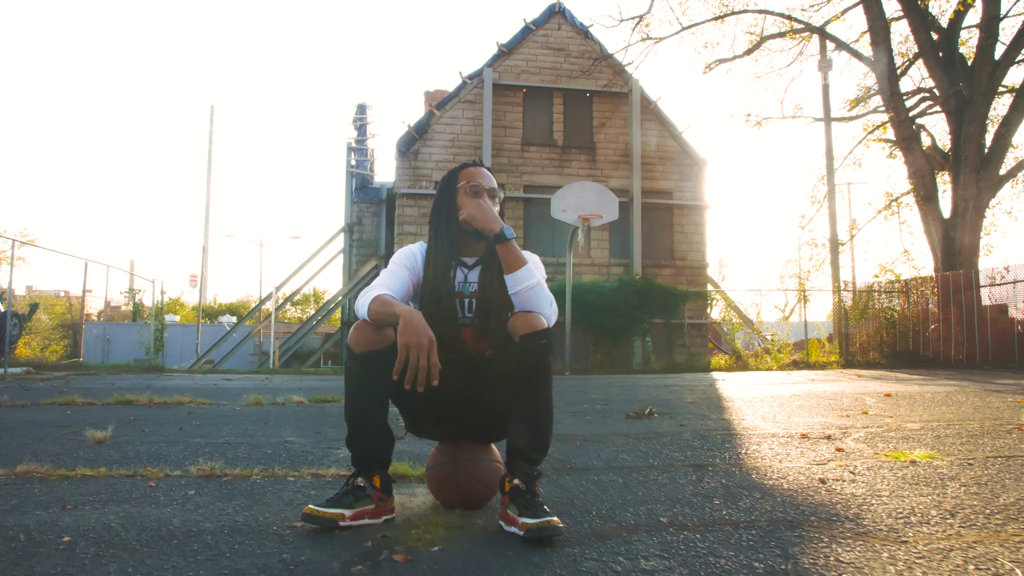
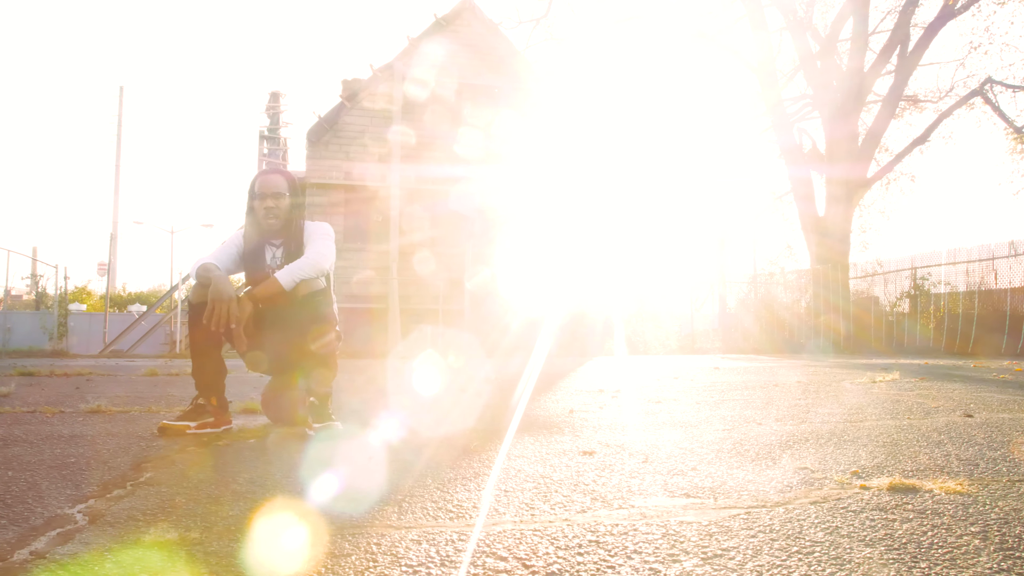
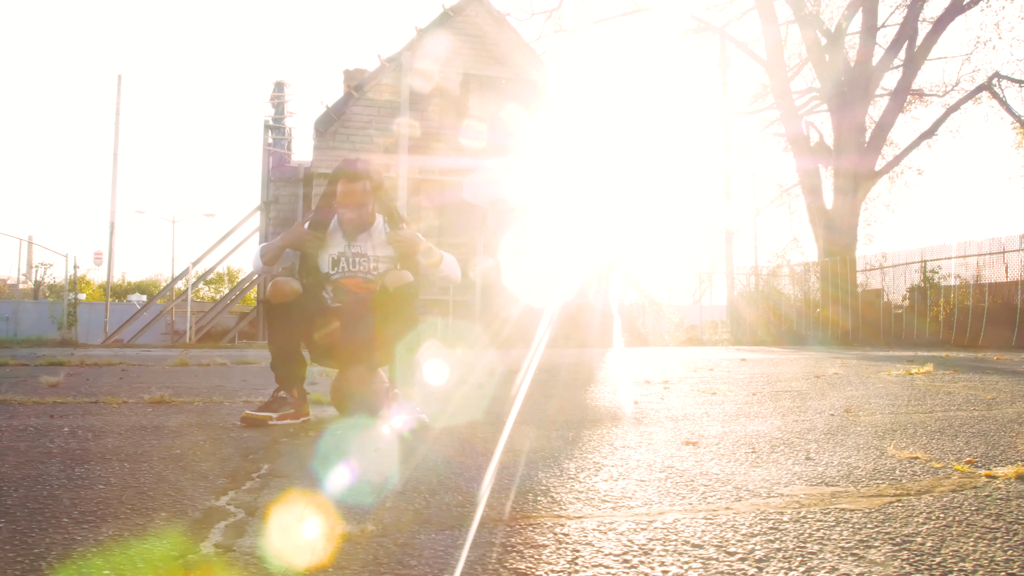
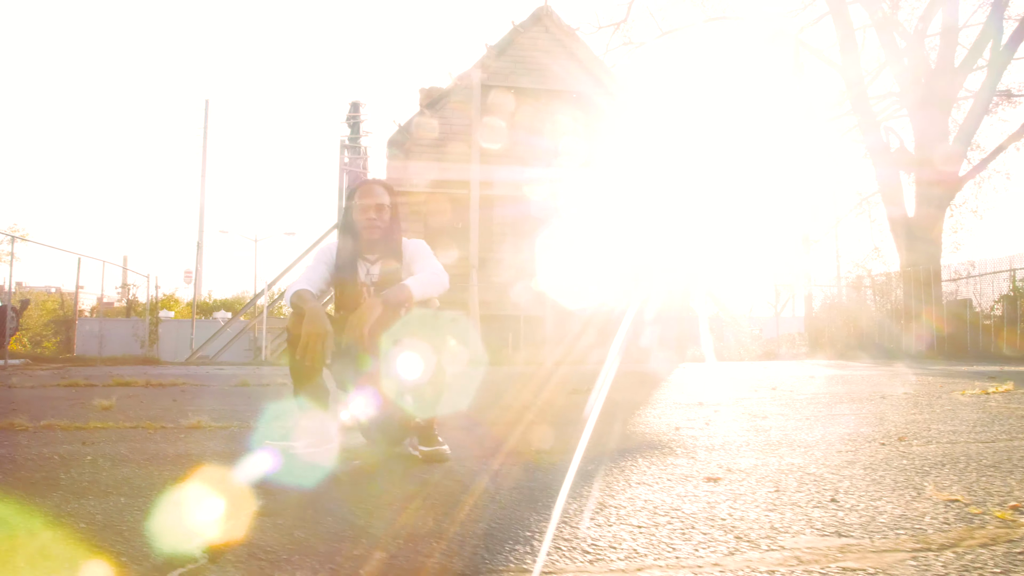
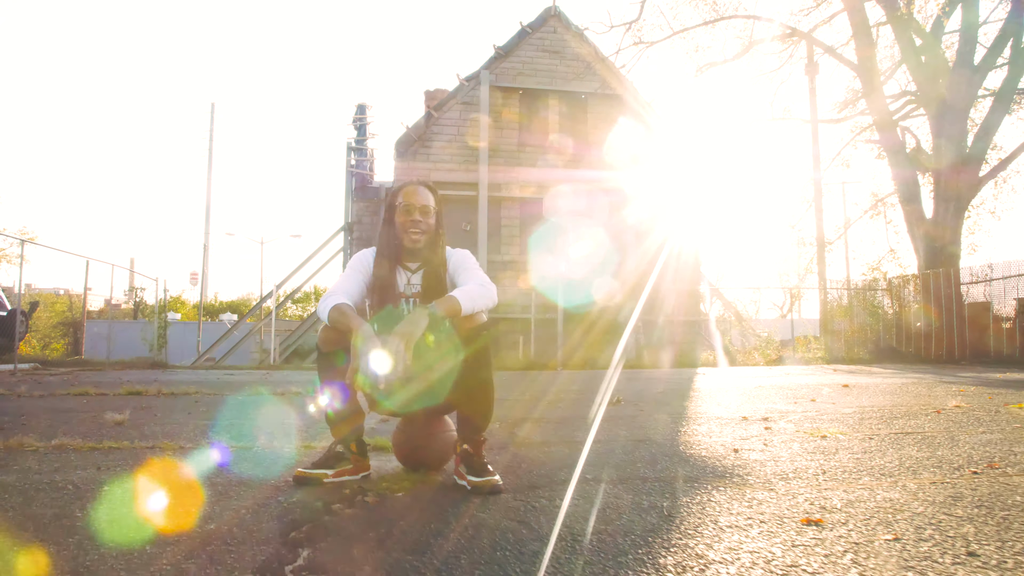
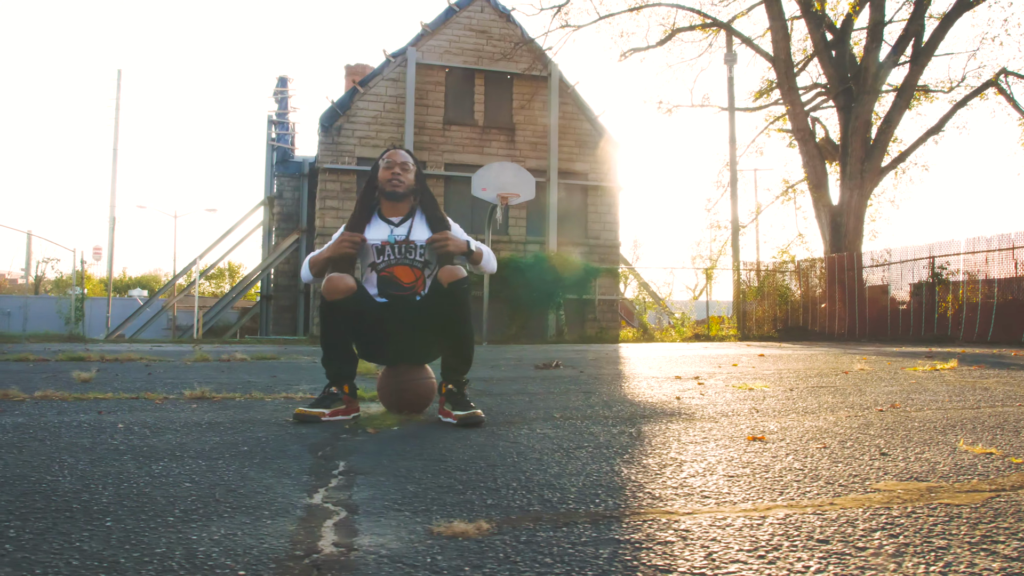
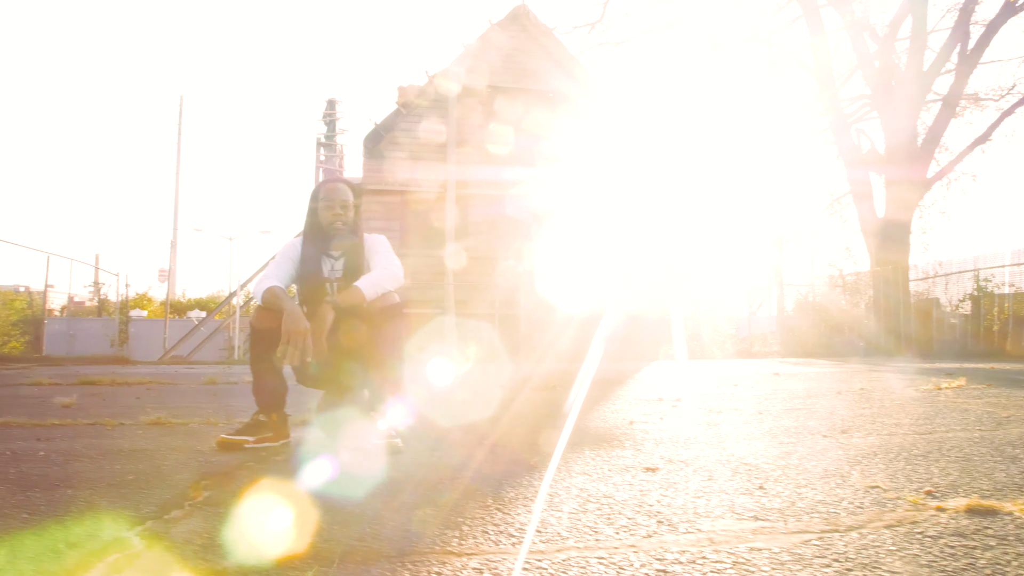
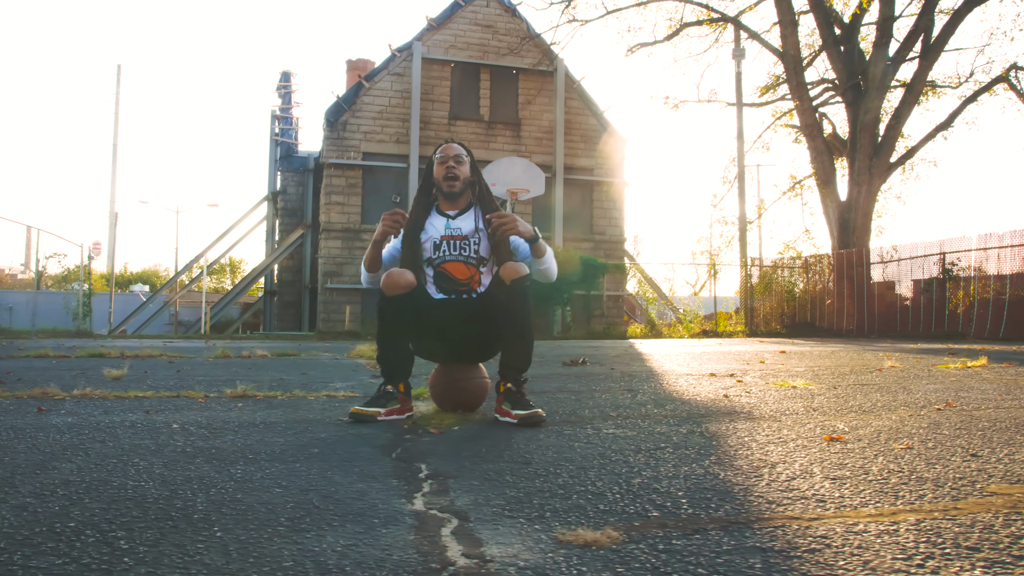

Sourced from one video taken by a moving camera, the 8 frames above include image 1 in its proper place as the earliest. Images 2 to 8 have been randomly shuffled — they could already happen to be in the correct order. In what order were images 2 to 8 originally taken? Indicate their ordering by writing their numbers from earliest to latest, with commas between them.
5, 4, 7, 2, 3, 6, 8
